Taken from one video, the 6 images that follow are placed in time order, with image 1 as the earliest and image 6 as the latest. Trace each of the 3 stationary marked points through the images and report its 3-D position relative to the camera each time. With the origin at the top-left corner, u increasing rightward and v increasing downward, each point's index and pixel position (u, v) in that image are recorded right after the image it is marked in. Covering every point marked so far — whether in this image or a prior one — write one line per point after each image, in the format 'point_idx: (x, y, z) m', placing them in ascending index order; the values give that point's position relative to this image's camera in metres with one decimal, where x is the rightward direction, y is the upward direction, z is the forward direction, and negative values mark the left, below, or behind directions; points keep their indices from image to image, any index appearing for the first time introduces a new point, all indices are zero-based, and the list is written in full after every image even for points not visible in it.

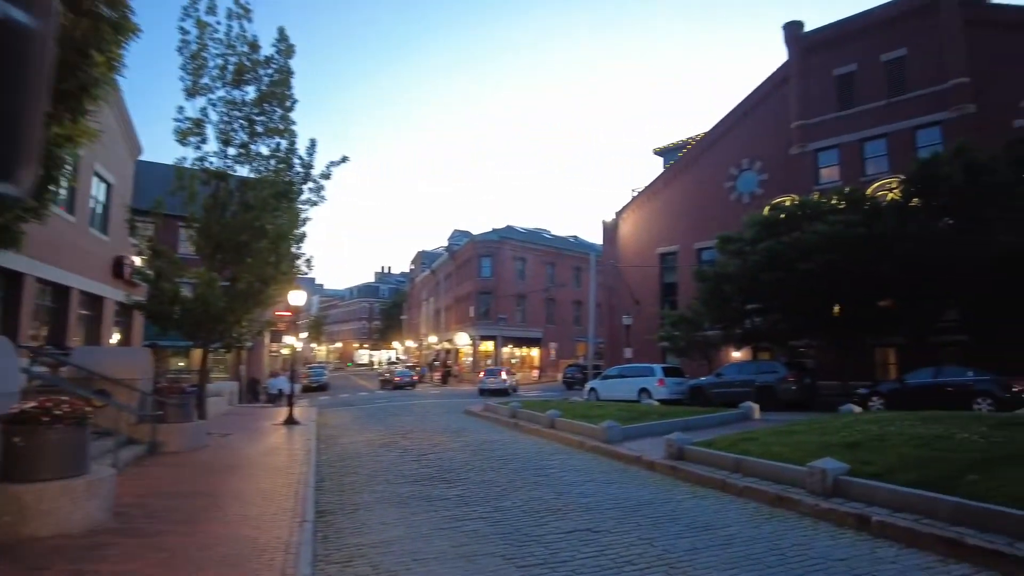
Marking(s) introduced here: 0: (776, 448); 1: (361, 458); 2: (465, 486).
0: (+4.1, -2.5, +10.0) m
1: (-3.1, -3.5, +13.3) m
2: (-0.7, -3.1, +10.0) m
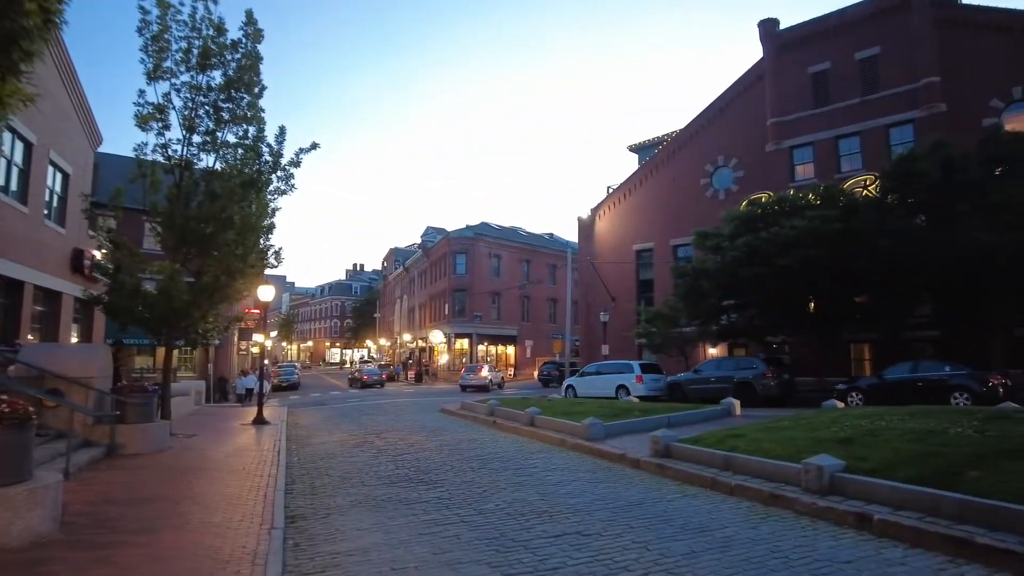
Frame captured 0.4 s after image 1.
0: (+3.8, -2.4, +9.7) m
1: (-3.5, -3.4, +12.7) m
2: (-1.0, -2.9, +9.5) m
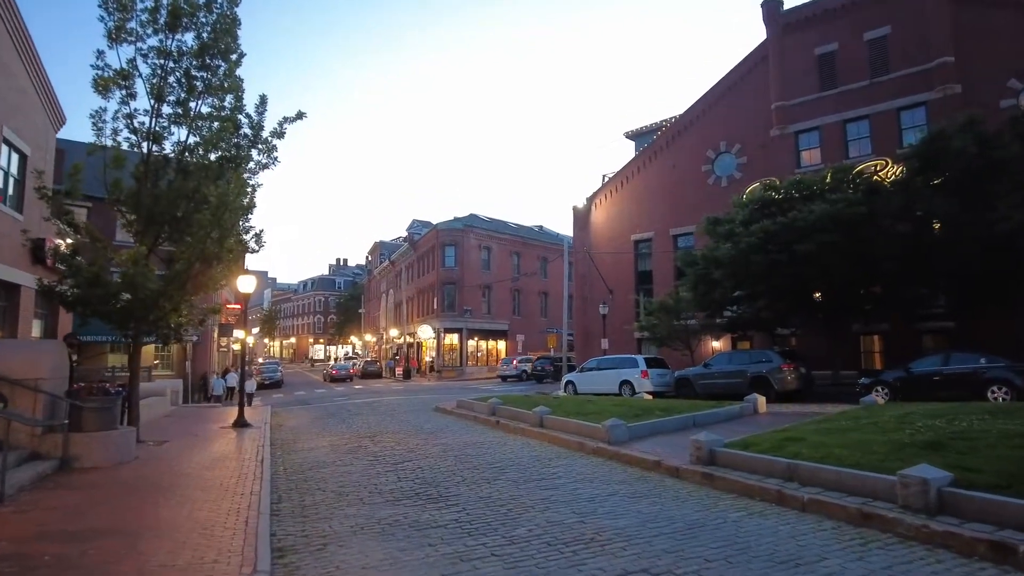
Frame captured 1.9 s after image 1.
0: (+4.2, -2.1, +8.3) m
1: (-3.2, -3.1, +11.2) m
2: (-0.6, -2.7, +8.0) m
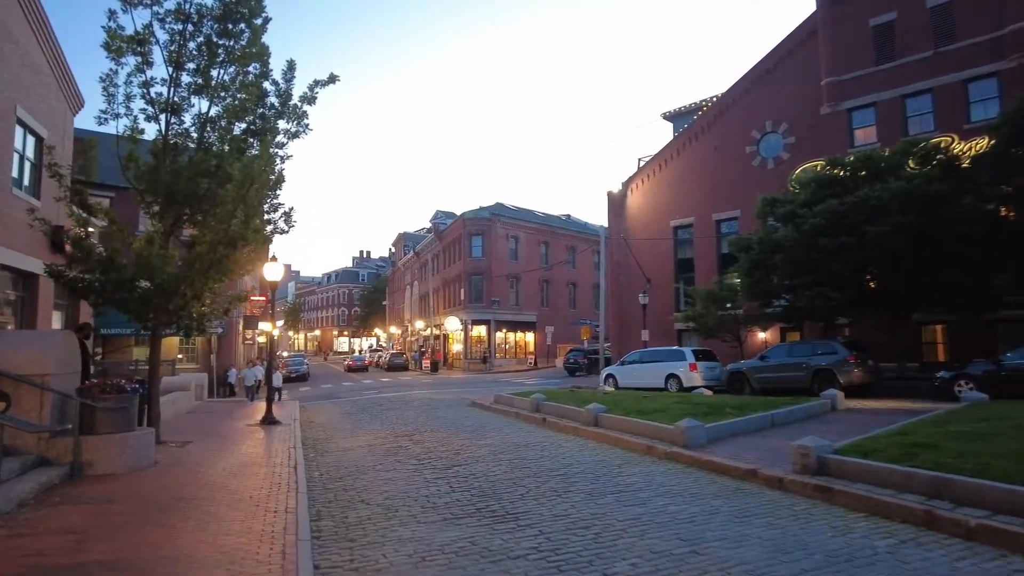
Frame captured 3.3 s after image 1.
0: (+5.1, -1.8, +6.8) m
1: (-2.3, -2.9, +9.9) m
2: (+0.3, -2.5, +6.7) m
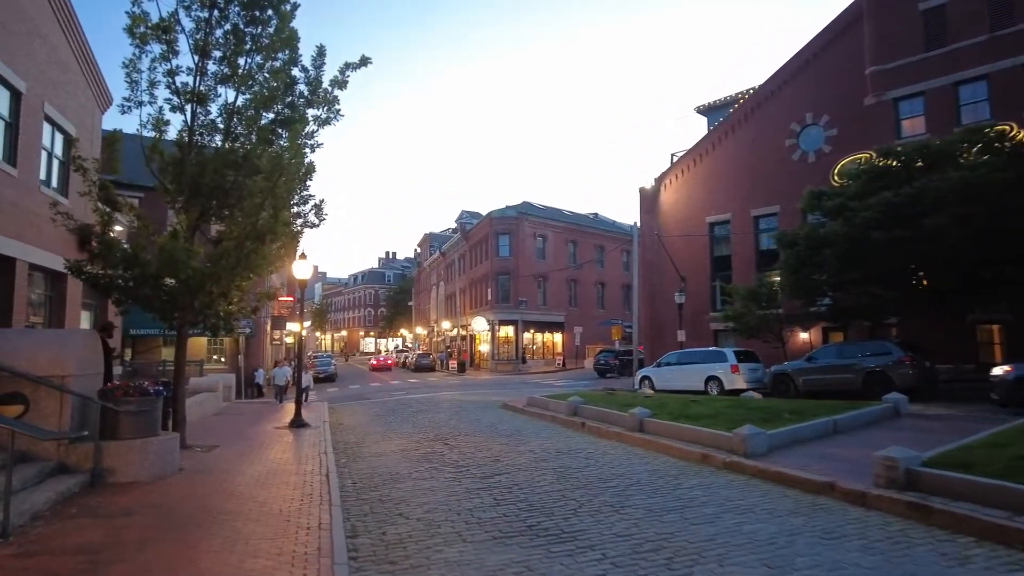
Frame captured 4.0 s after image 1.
0: (+5.6, -1.8, +5.9) m
1: (-1.6, -2.8, +9.2) m
2: (+0.8, -2.4, +5.9) m
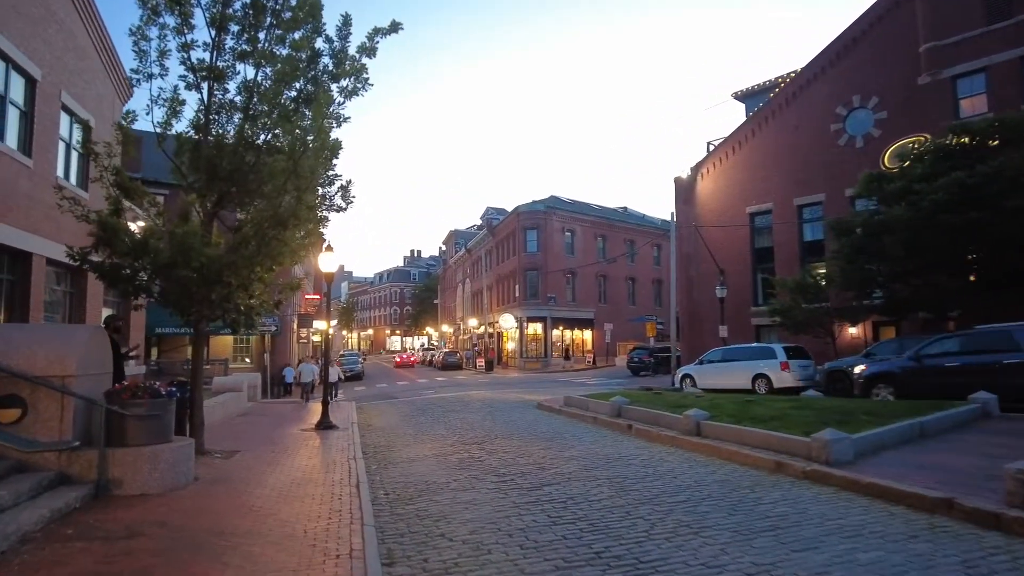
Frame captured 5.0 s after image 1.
0: (+6.1, -1.6, +4.6) m
1: (-0.9, -2.7, +8.2) m
2: (+1.3, -2.3, +4.8) m
